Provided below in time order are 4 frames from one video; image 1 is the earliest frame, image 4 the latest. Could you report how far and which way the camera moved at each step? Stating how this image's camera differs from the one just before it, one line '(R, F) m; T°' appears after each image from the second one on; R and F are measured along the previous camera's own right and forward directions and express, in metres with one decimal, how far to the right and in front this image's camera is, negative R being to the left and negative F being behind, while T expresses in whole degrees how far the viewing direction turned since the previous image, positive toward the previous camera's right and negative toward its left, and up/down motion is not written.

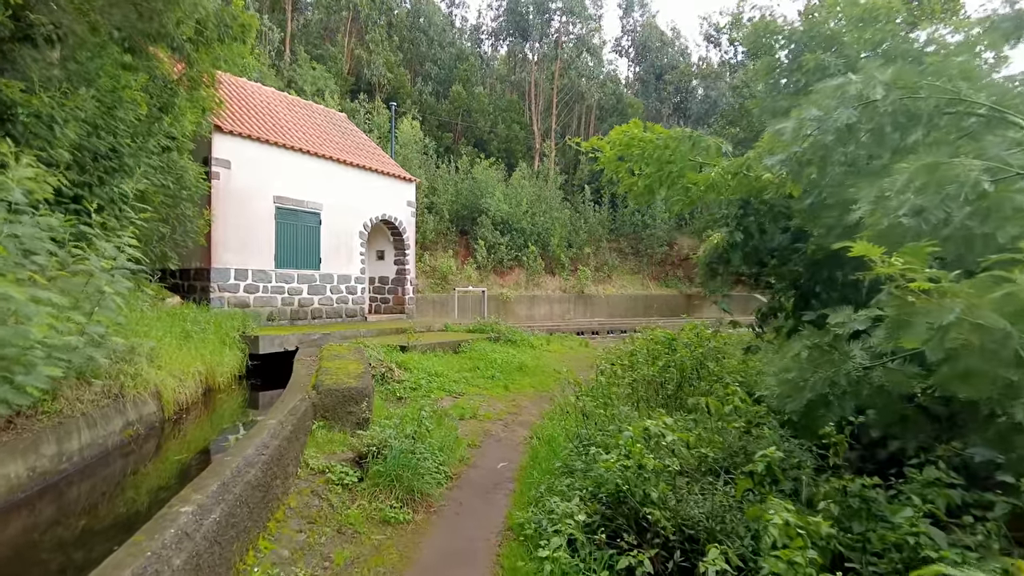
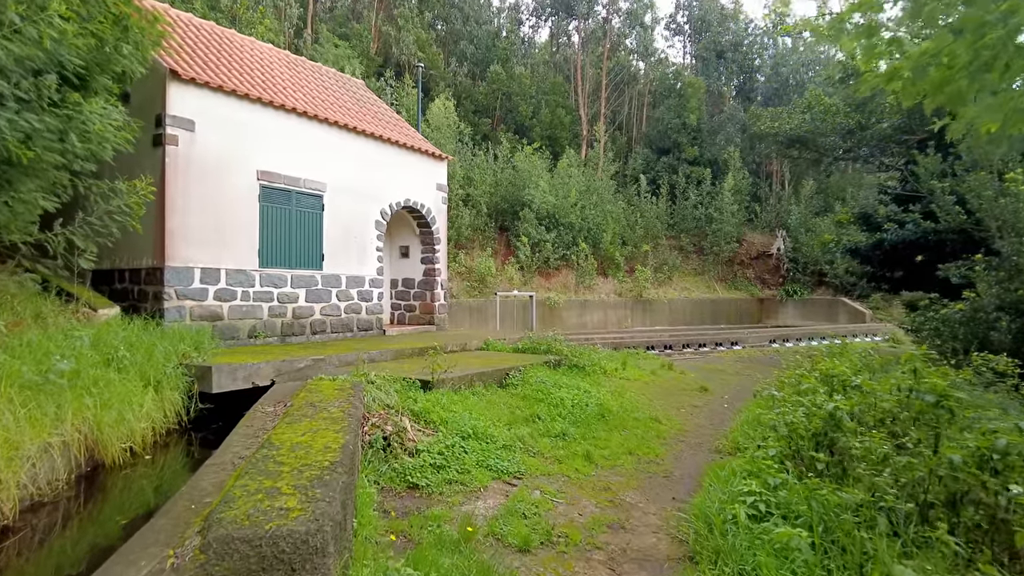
(-0.3, +2.9) m; -3°
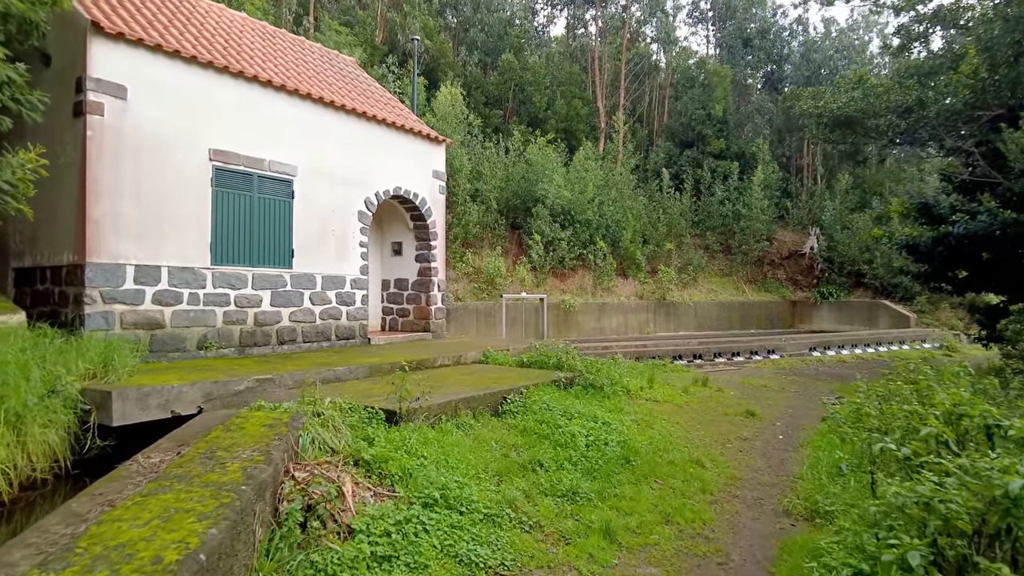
(+0.2, +1.4) m; -2°
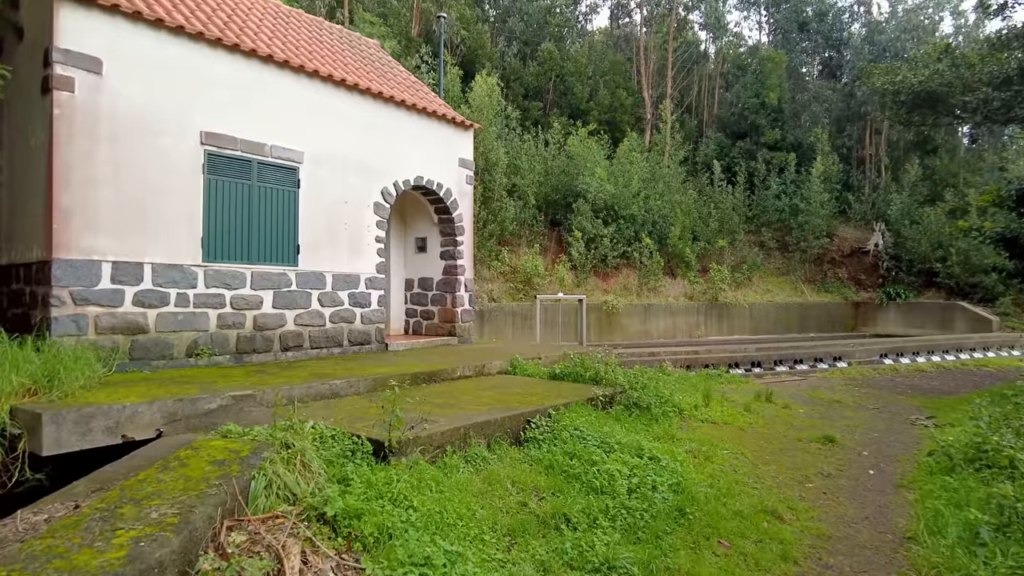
(+0.1, +0.9) m; -4°
